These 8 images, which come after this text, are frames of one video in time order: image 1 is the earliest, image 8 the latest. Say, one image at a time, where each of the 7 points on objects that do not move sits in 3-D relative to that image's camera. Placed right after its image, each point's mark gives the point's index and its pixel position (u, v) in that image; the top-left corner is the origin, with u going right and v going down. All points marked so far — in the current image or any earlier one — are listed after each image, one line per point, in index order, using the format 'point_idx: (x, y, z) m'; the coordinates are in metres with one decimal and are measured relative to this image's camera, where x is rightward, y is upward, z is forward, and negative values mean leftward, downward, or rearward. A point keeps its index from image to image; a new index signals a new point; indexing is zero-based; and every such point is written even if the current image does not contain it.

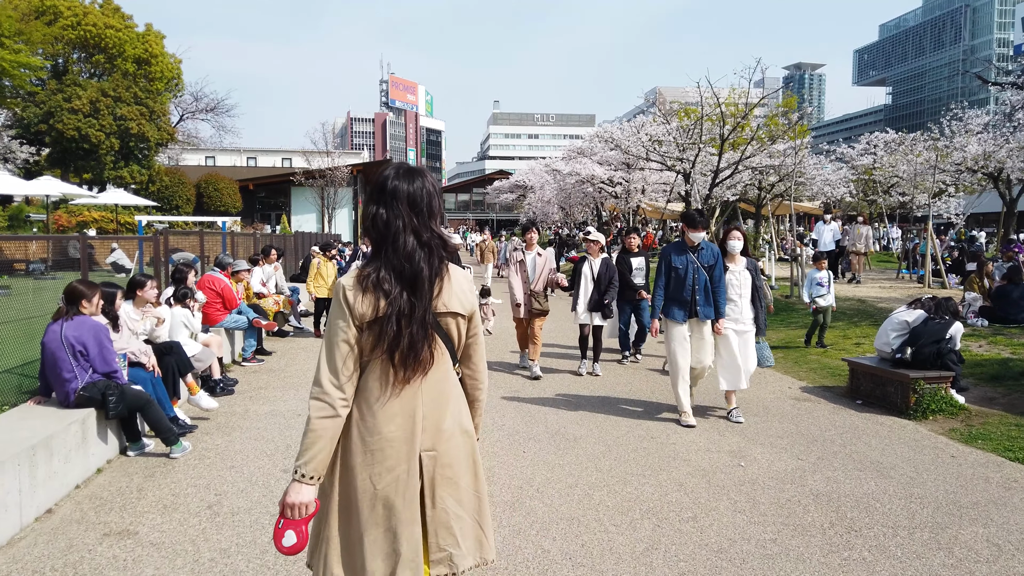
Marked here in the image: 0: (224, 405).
0: (-2.5, -1.0, +6.5) m
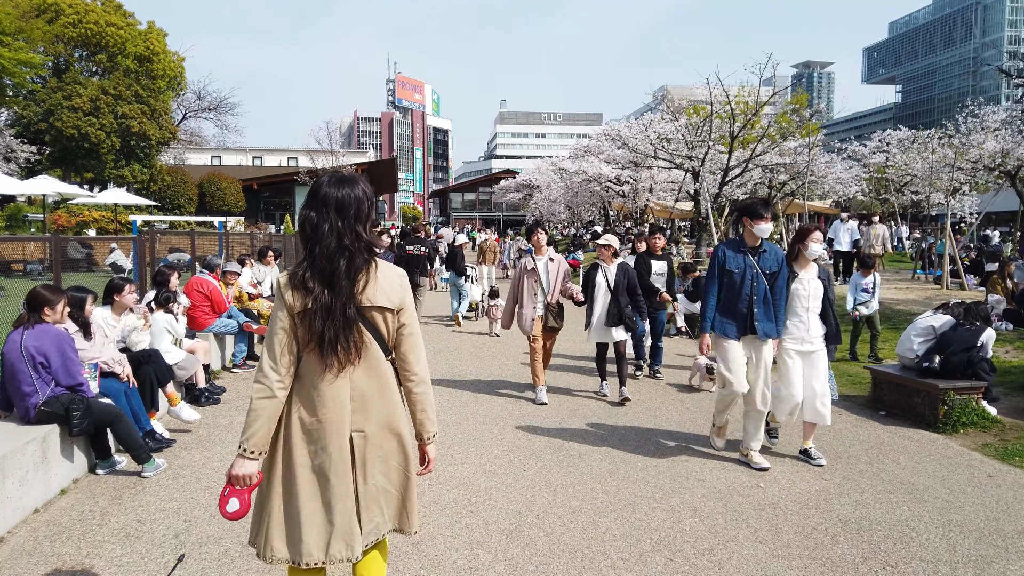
0: (-2.4, -1.0, +6.1) m
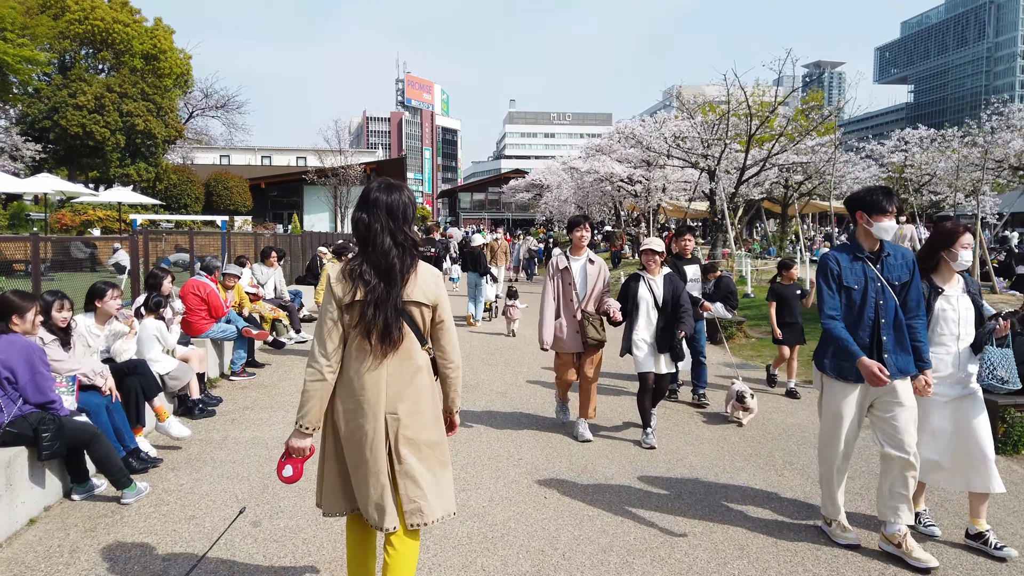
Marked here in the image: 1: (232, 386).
0: (-2.3, -1.1, +5.7) m
1: (-2.7, -0.9, +7.2) m
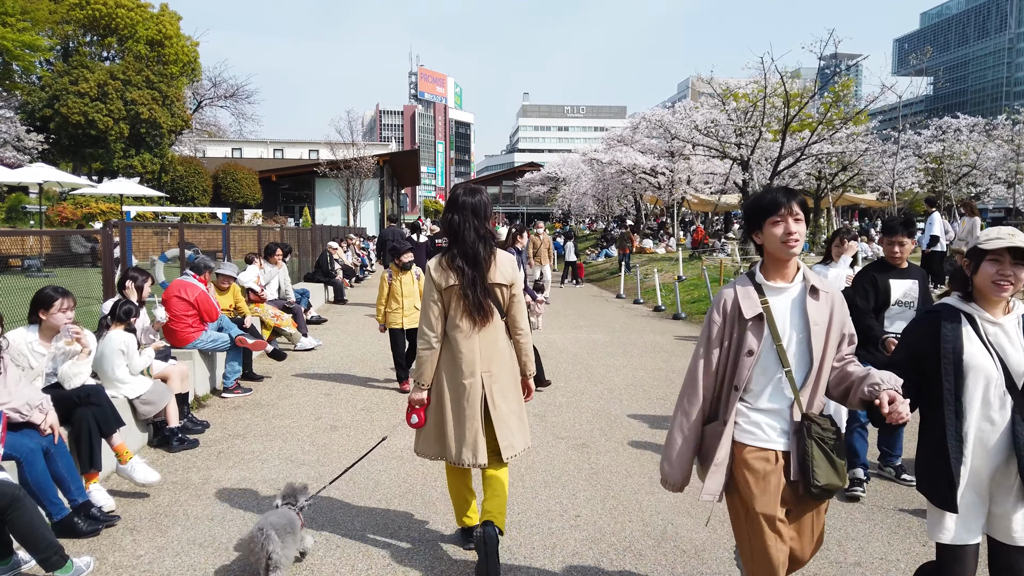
0: (-2.0, -1.1, +4.6) m
1: (-2.4, -1.0, +6.2) m
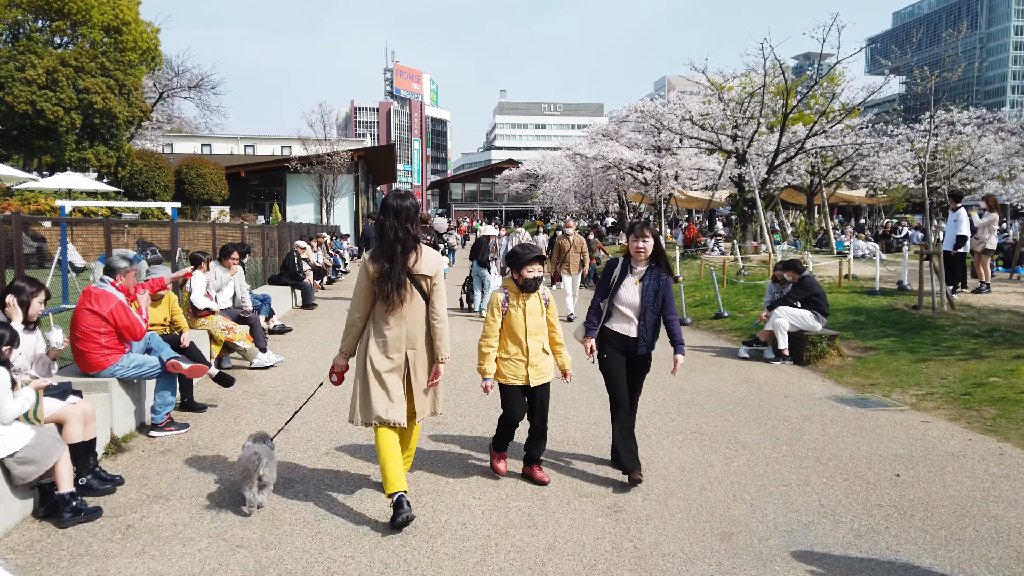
0: (-2.0, -1.2, +3.3) m
1: (-2.3, -1.0, +4.9) m
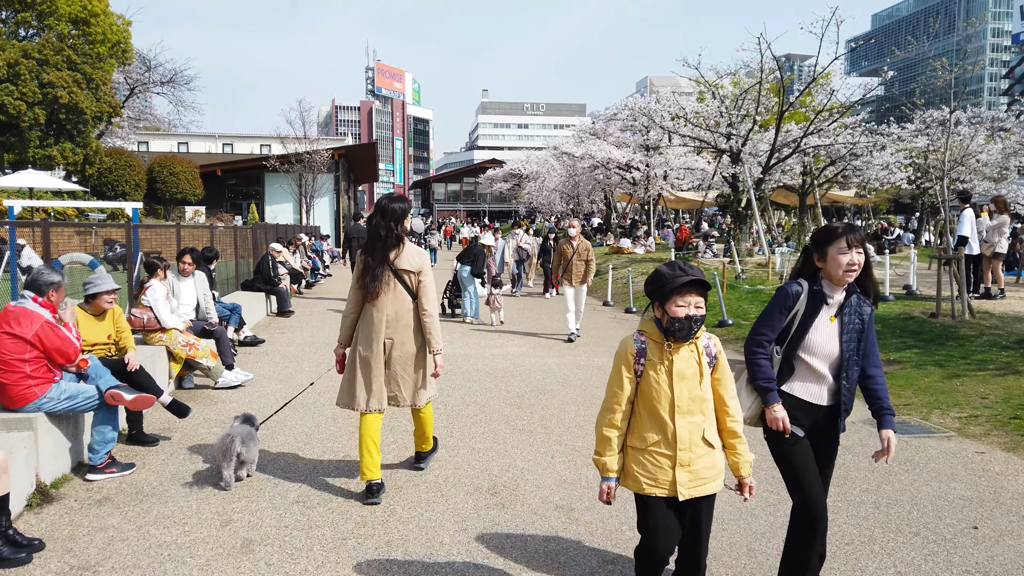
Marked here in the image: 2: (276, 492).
0: (-1.9, -1.3, +2.5) m
1: (-2.3, -1.1, +4.1) m
2: (-1.3, -1.1, +4.2) m
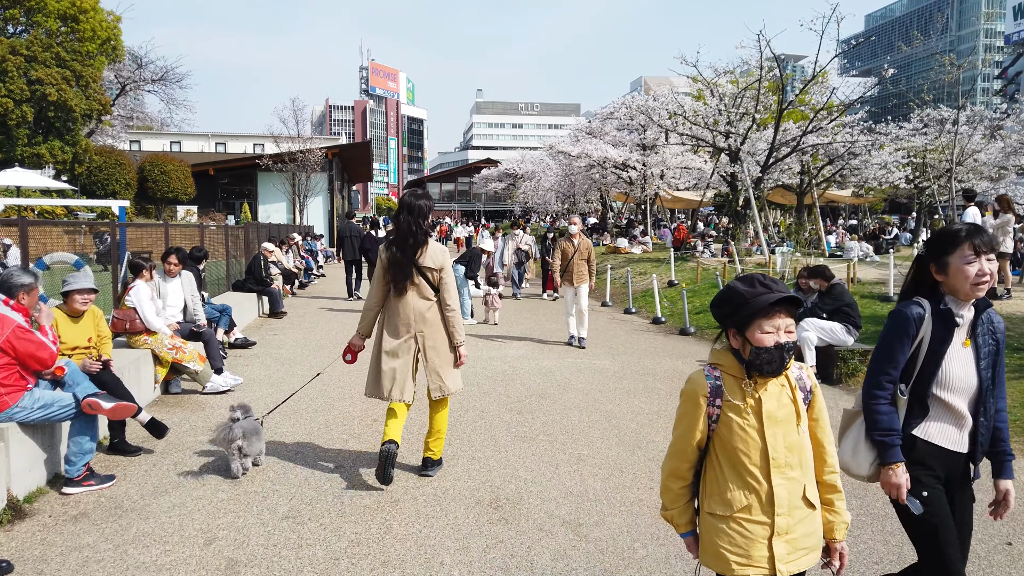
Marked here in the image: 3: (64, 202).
0: (-1.9, -1.3, +2.3) m
1: (-2.3, -1.1, +3.8) m
2: (-1.3, -1.1, +4.0) m
3: (-10.4, +2.0, +17.7) m
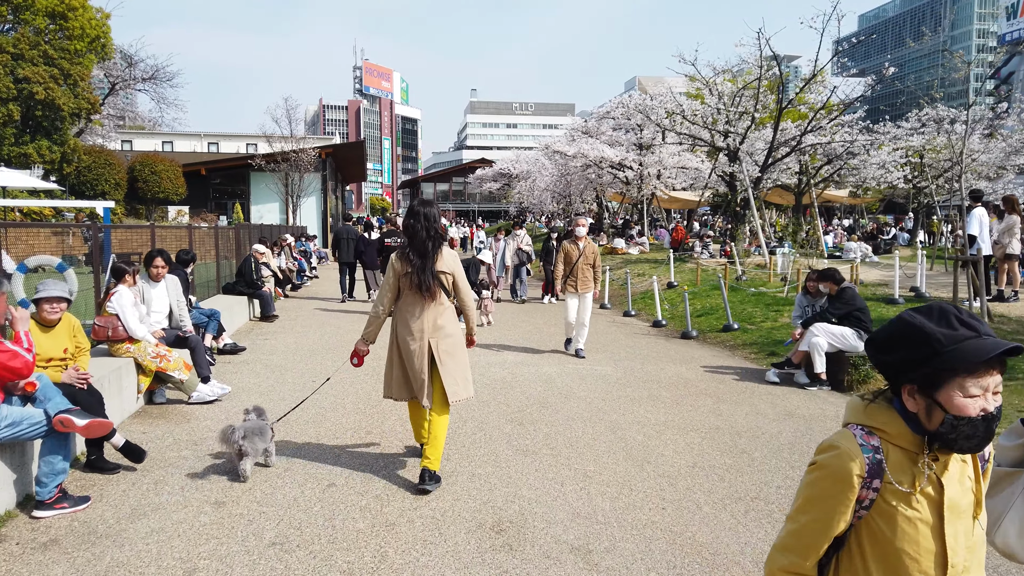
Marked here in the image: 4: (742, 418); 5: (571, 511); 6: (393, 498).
0: (-1.8, -1.3, +2.0) m
1: (-2.3, -1.2, +3.5) m
2: (-1.3, -1.2, +3.7) m
3: (-10.5, +1.9, +17.4) m
4: (+1.8, -1.0, +5.9) m
5: (+0.3, -1.1, +4.0) m
6: (-0.6, -1.1, +4.1) m
